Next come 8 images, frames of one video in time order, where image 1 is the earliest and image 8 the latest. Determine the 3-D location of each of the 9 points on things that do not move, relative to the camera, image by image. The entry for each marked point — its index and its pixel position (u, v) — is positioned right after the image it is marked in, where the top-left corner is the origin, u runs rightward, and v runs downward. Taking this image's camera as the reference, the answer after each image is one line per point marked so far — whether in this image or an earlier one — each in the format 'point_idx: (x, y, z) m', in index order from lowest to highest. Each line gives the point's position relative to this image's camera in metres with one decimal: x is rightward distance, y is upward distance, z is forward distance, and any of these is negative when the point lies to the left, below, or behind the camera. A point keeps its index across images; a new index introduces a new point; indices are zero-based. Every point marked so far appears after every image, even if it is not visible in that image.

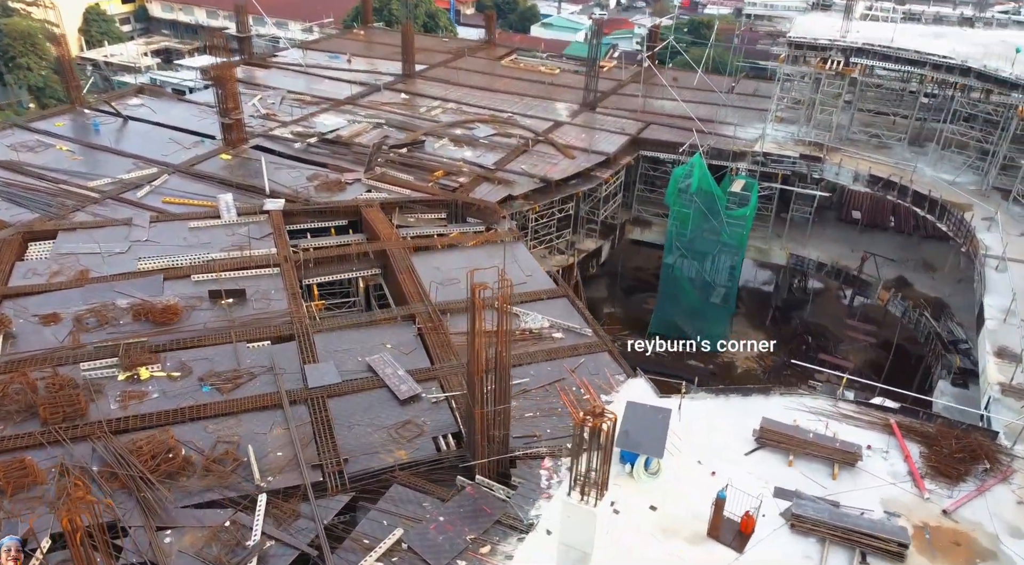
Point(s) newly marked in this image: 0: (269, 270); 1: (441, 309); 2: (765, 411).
0: (-6.3, +0.3, +19.0) m
1: (-1.7, -0.7, +17.5) m
2: (+4.9, -2.5, +14.3) m
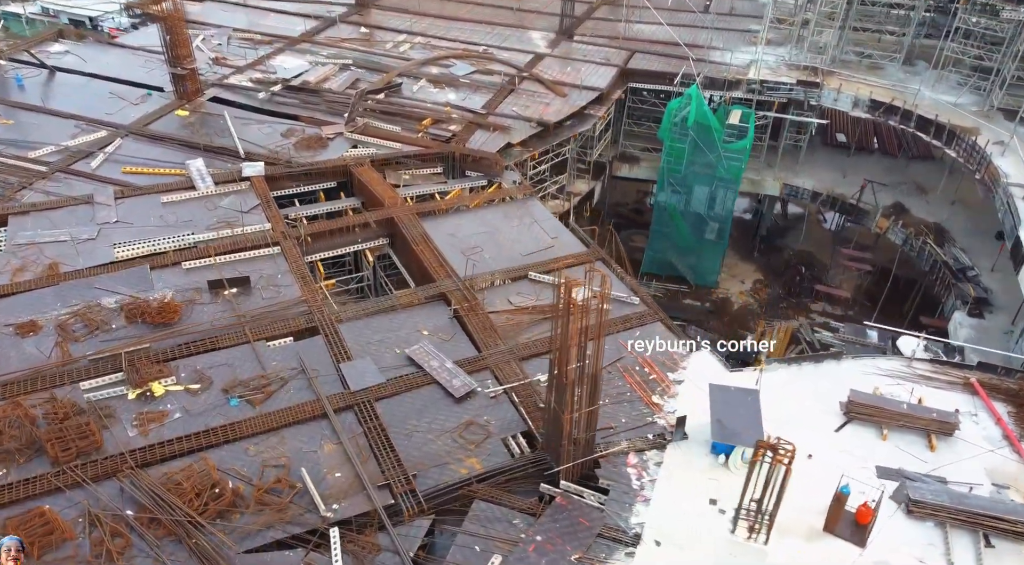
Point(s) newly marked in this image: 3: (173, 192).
0: (-5.6, +0.8, +17.0) m
1: (-0.9, -0.1, +16.0) m
2: (+6.1, -1.8, +13.6) m
3: (-8.7, +2.3, +19.0) m
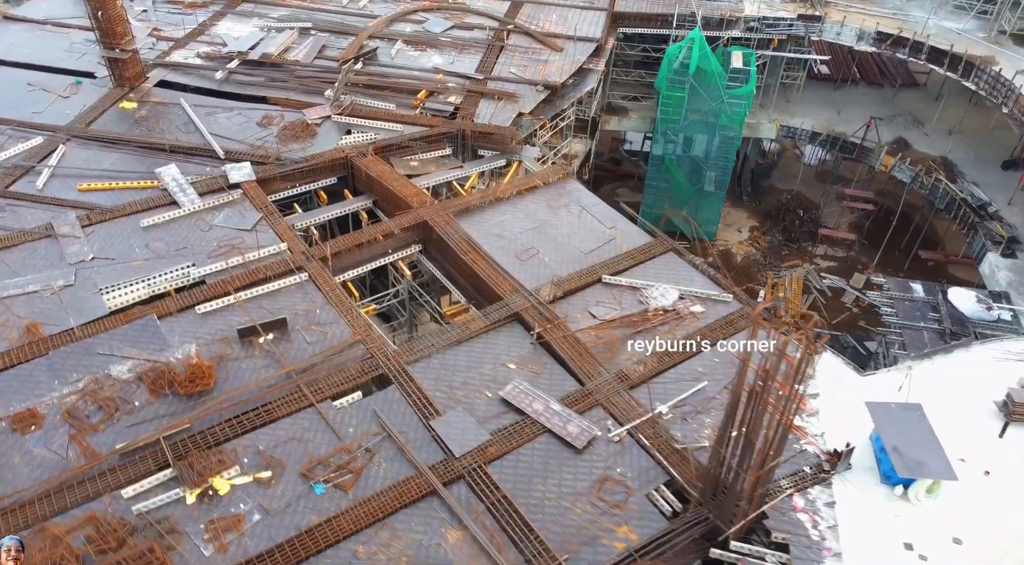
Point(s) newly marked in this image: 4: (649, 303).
0: (-4.3, +0.1, +14.3) m
1: (+0.6, -0.3, +14.0) m
2: (+7.9, -1.5, +12.5) m
3: (-7.7, +1.5, +15.9) m
4: (+2.6, -0.4, +13.9) m
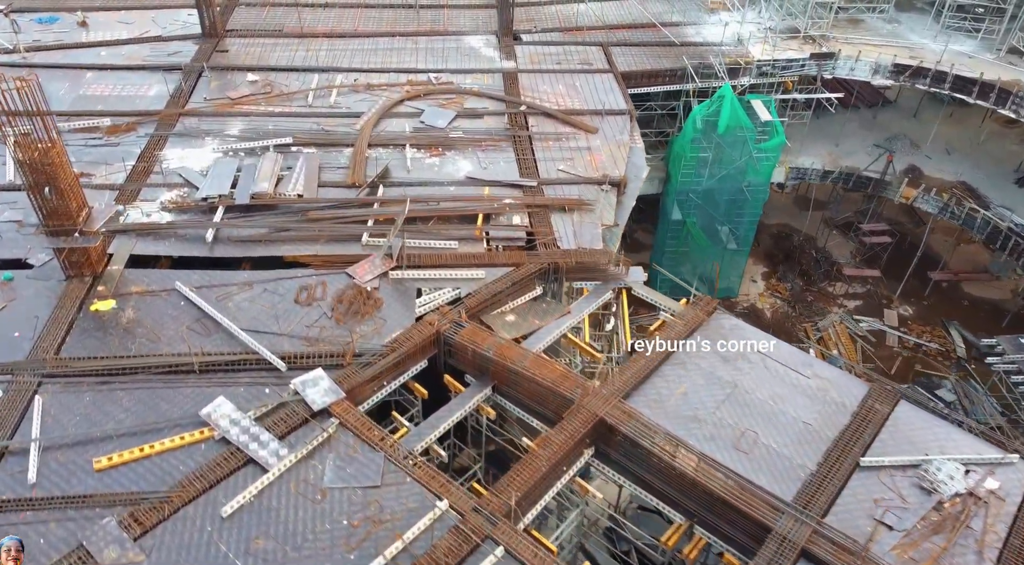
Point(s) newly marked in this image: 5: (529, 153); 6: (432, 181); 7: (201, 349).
0: (-0.4, -3.8, +10.2) m
1: (+4.5, -3.4, +10.8) m
2: (+12.0, -3.3, +10.8) m
3: (-4.3, -3.0, +11.0) m
4: (+6.4, -3.1, +11.1) m
5: (+0.4, +3.4, +19.1) m
6: (-1.9, +2.5, +18.0) m
7: (-5.6, -1.2, +13.3) m
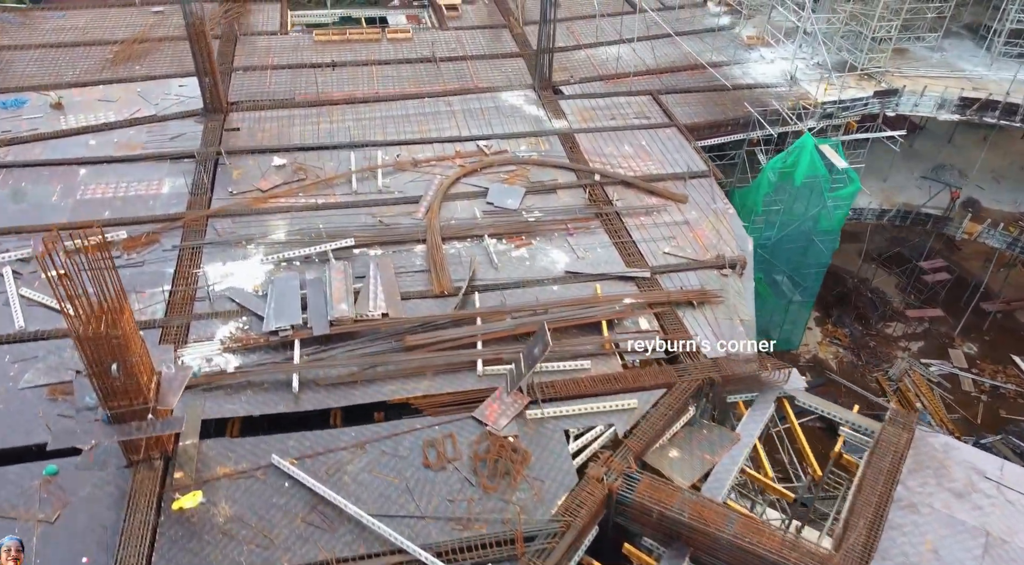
0: (+3.1, -5.9, +7.8) m
1: (+7.8, -5.1, +8.8) m
2: (+15.3, -4.4, +9.4) m
3: (-0.9, -5.5, +8.3) m
4: (+9.7, -4.7, +9.2) m
5: (+2.6, +1.1, +16.8) m
6: (+0.4, +0.1, +15.4) m
7: (-2.6, -3.8, +10.4) m
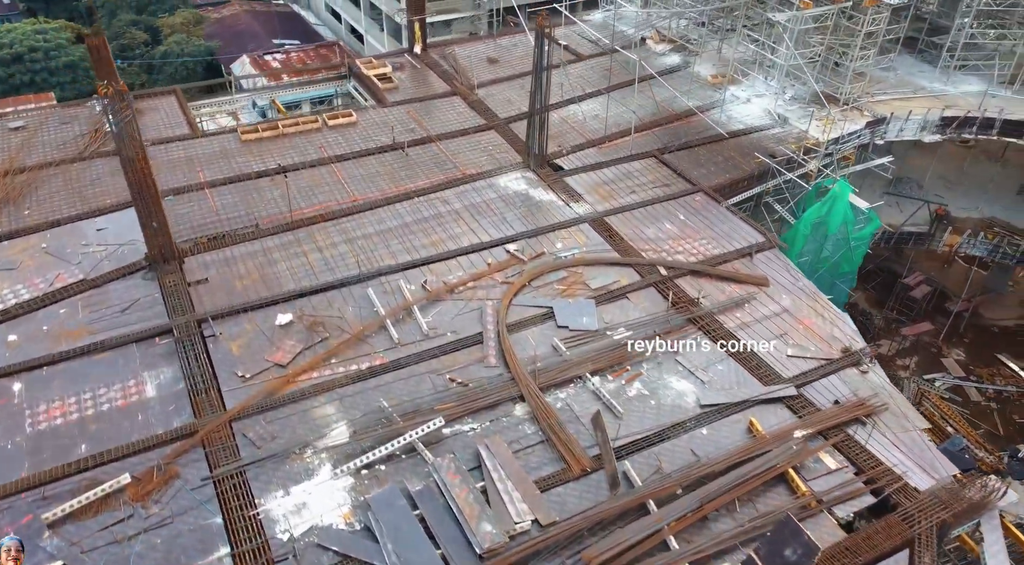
0: (+7.9, -7.6, +5.8) m
1: (+12.2, -6.1, +7.8) m
2: (+19.1, -4.2, +9.9) m
3: (+3.9, -7.9, +5.4) m
4: (+13.8, -5.4, +8.6) m
5: (+4.4, -1.1, +14.5) m
6: (+2.7, -2.5, +12.7) m
7: (+1.6, -6.6, +7.2) m
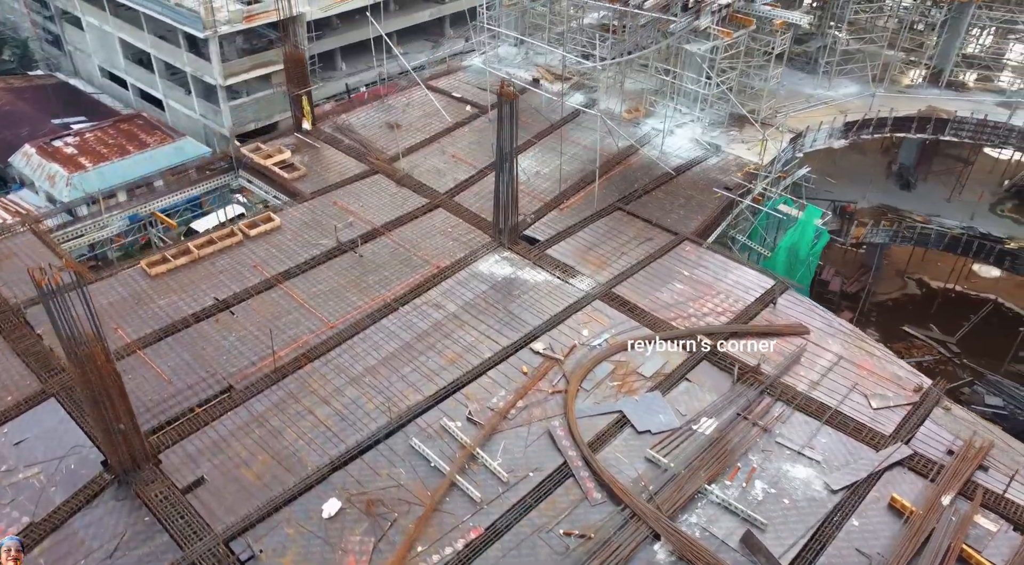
0: (+12.5, -7.5, +6.2) m
1: (+15.7, -5.3, +9.2) m
2: (+21.4, -2.2, +13.0) m
3: (+8.8, -8.5, +4.9) m
4: (+16.9, -4.4, +10.4) m
5: (+5.7, -2.3, +13.8) m
6: (+4.8, -3.8, +11.6) m
7: (+5.9, -7.8, +6.0) m
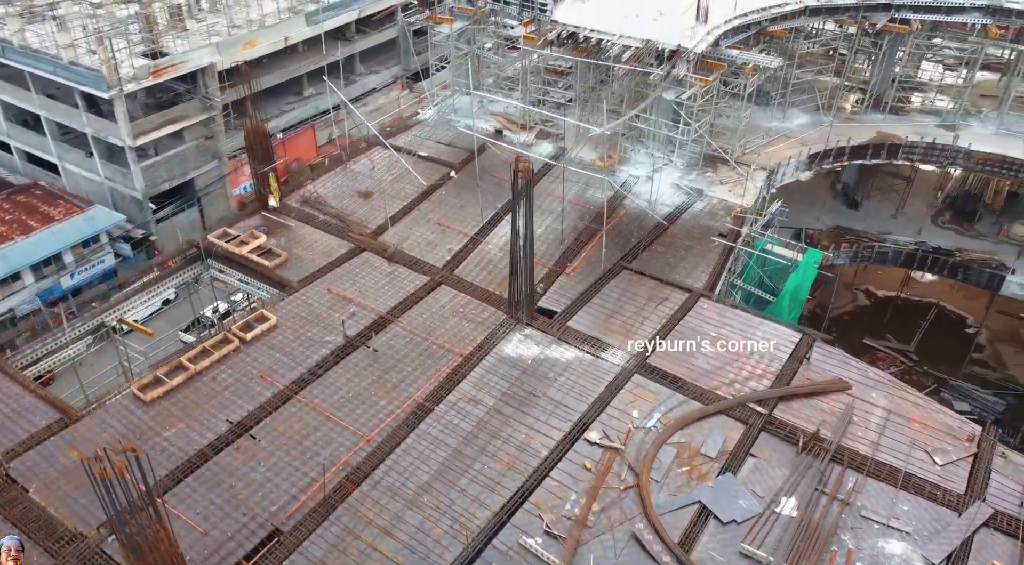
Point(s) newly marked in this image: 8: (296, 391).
0: (+15.2, -7.8, +7.0) m
1: (+17.7, -5.4, +10.4) m
2: (+22.6, -1.9, +15.0) m
3: (+11.8, -9.1, +5.2) m
4: (+18.7, -4.4, +11.8) m
5: (+7.0, -3.4, +13.7) m
6: (+6.5, -5.0, +11.4) m
7: (+8.7, -8.7, +5.9) m
8: (-4.5, -2.2, +15.3) m
